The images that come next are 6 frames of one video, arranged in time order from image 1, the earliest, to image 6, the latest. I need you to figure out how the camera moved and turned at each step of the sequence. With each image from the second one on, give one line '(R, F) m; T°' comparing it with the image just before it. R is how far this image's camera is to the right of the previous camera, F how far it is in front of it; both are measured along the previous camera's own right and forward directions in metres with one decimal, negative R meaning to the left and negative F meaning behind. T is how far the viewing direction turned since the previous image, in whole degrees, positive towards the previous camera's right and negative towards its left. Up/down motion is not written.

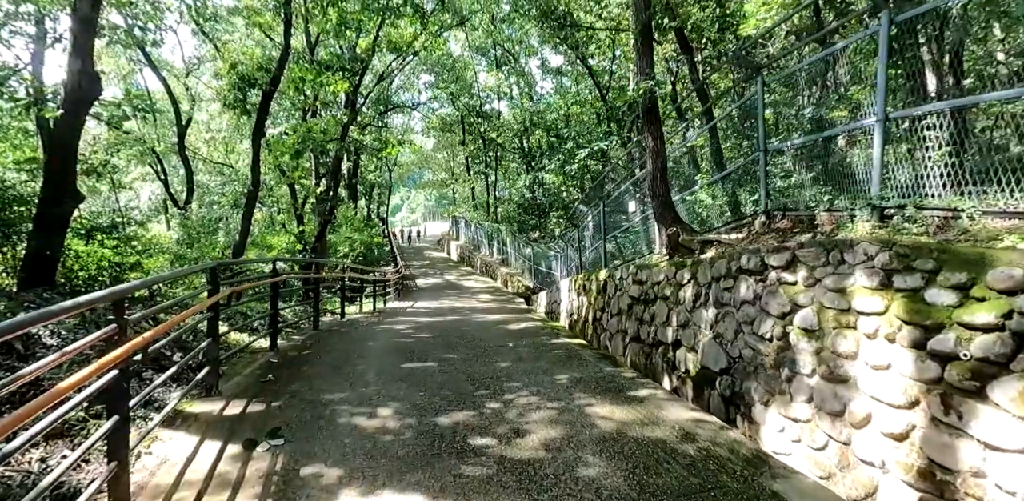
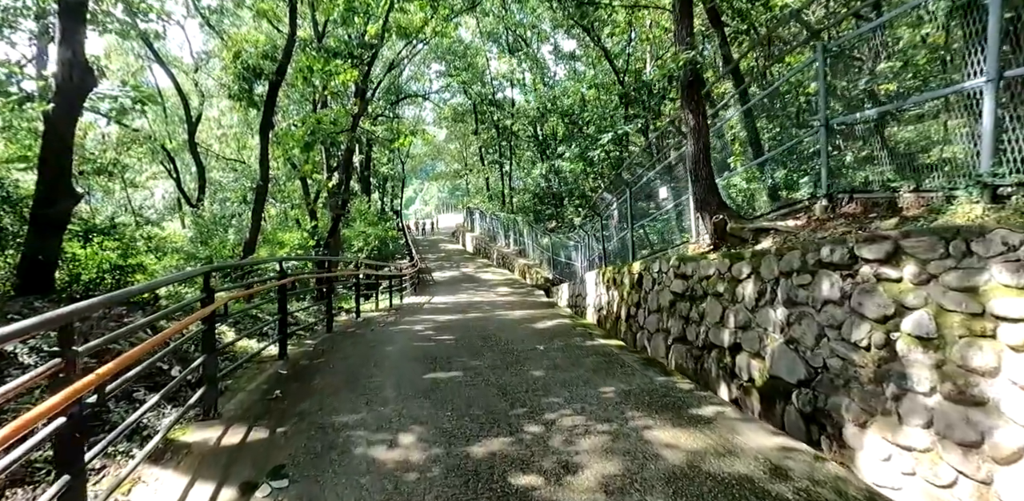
(-0.1, +0.5) m; -1°
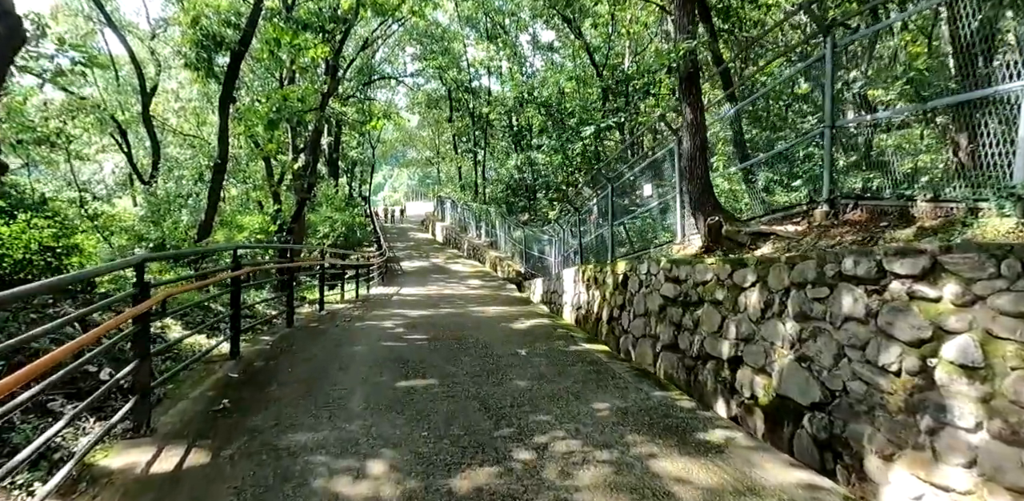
(-0.1, +0.4) m; +3°
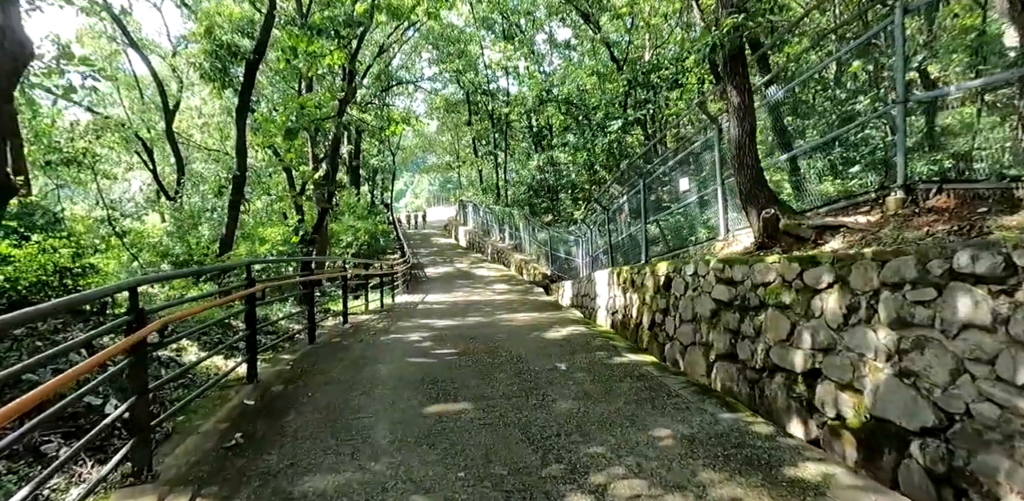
(-0.1, +0.4) m; -2°
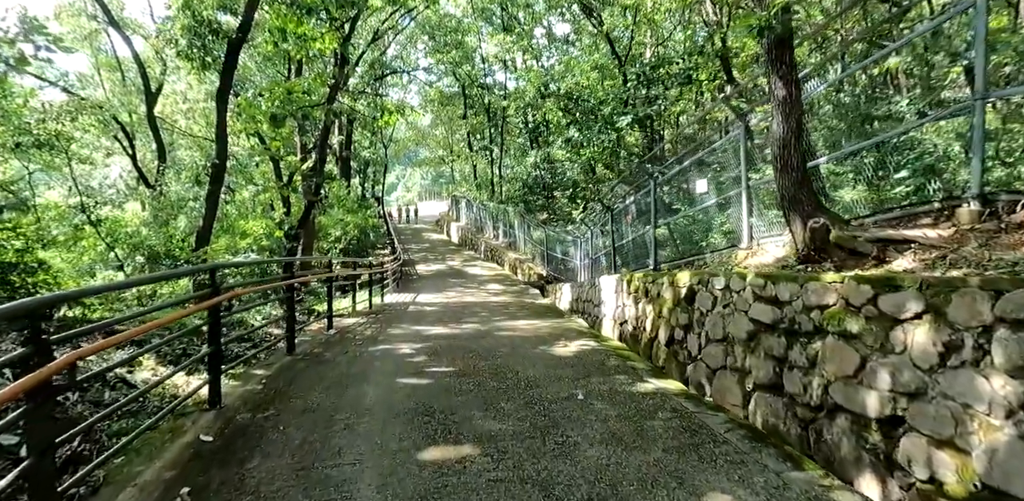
(-0.1, +0.6) m; +1°
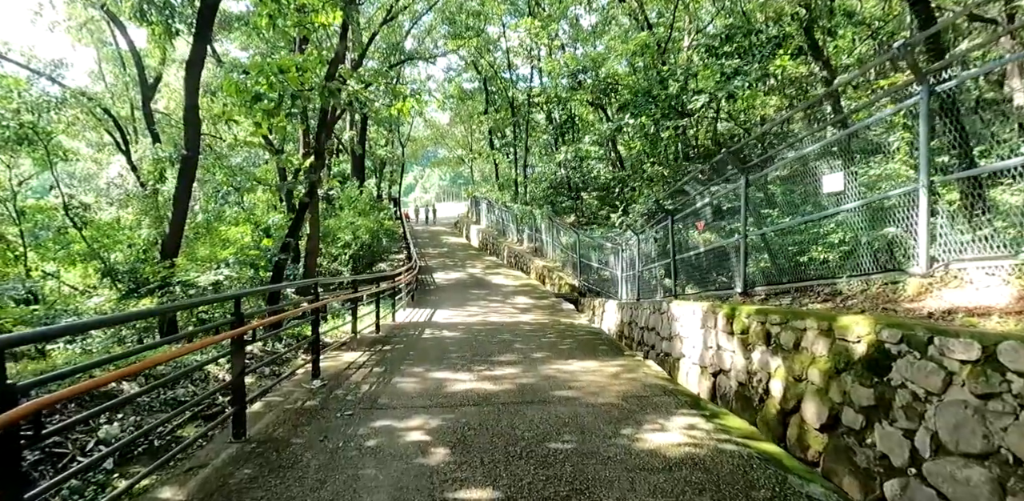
(-0.3, +1.8) m; -2°
